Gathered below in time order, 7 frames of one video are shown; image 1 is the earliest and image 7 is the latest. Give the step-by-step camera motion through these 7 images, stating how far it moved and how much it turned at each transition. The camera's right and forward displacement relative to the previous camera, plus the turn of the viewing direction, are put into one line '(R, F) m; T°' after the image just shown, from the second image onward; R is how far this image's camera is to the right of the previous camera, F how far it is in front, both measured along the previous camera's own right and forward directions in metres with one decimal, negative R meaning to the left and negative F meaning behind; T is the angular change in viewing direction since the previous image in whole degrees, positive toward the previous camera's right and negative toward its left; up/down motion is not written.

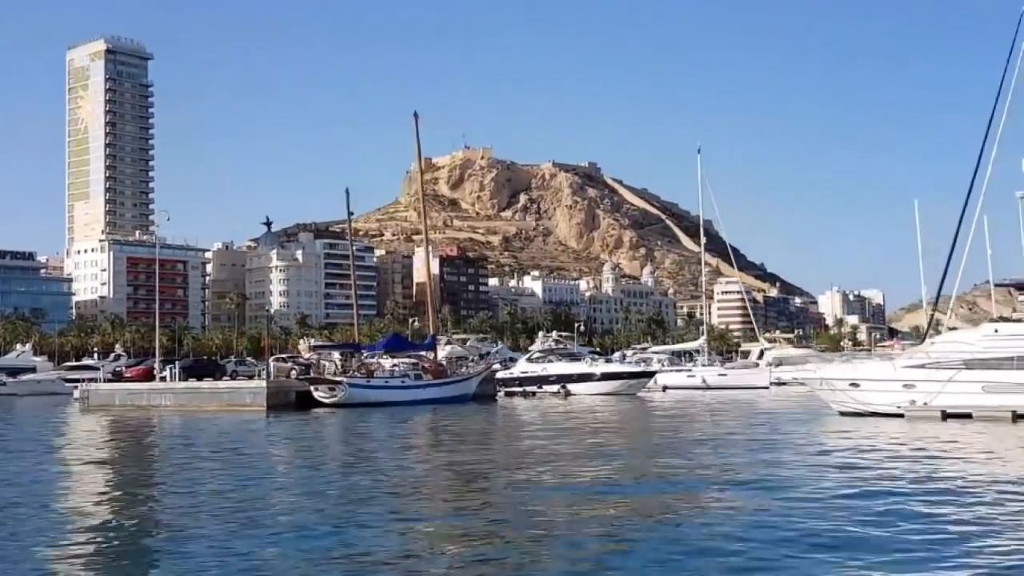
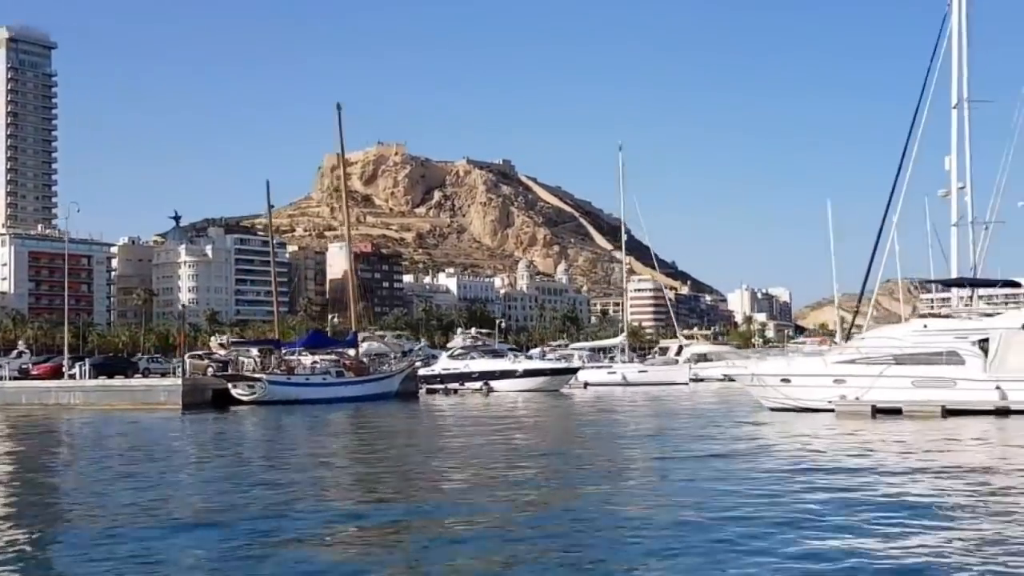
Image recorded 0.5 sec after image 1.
(-0.3, +0.4) m; +4°
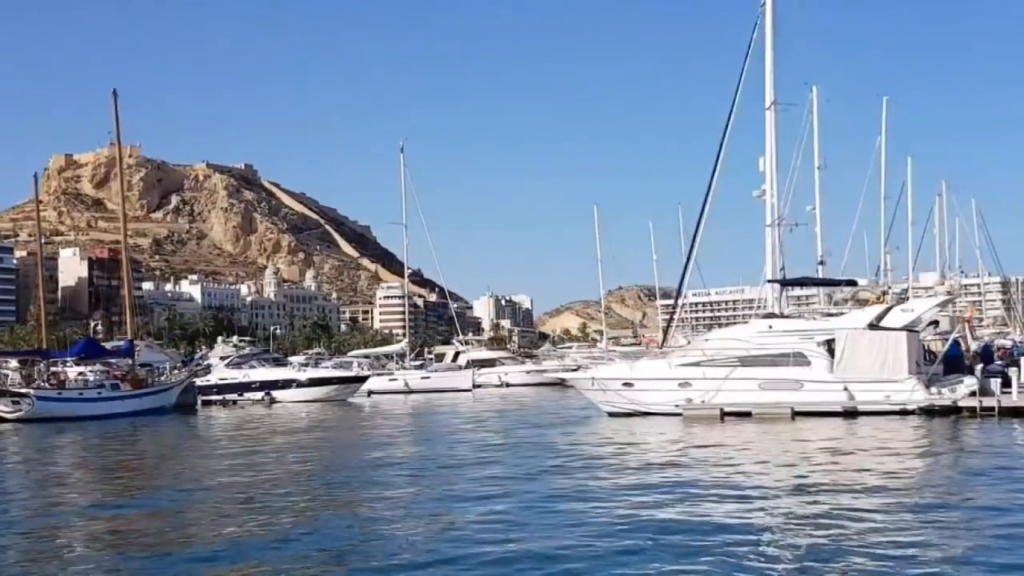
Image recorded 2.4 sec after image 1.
(-1.2, +1.3) m; +12°
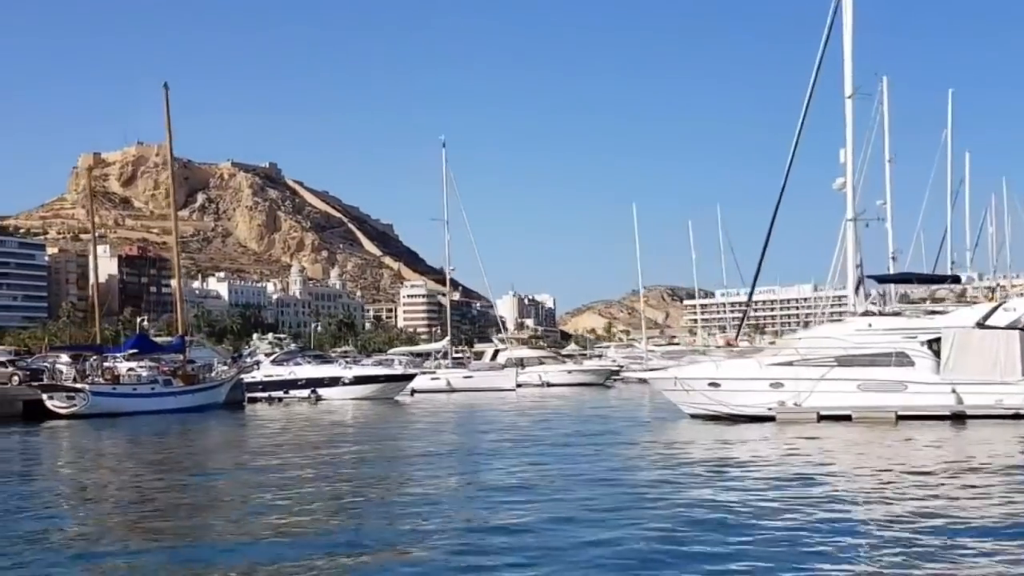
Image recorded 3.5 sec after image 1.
(-0.8, +0.6) m; -1°
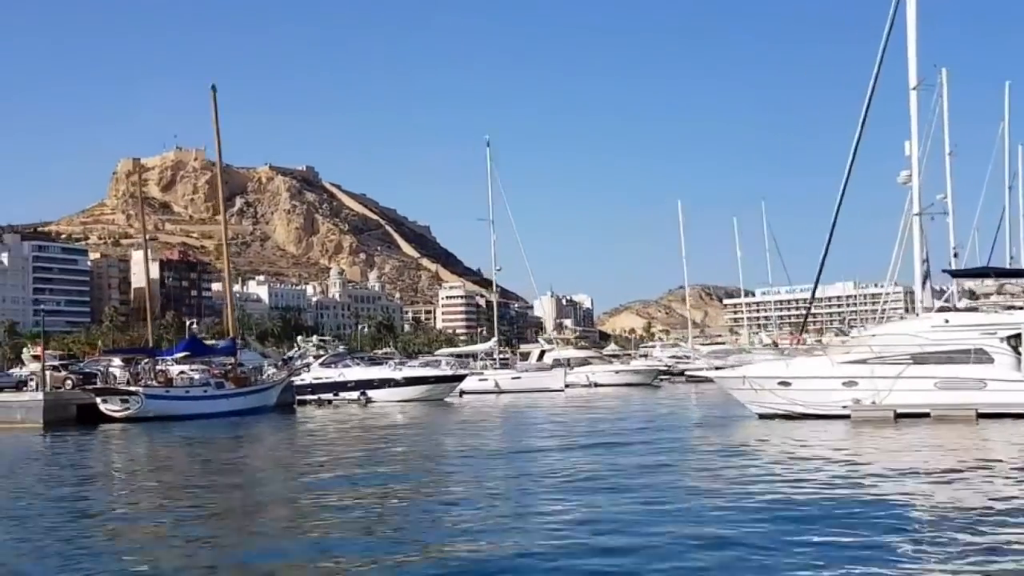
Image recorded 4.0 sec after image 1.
(-0.4, +0.3) m; -2°
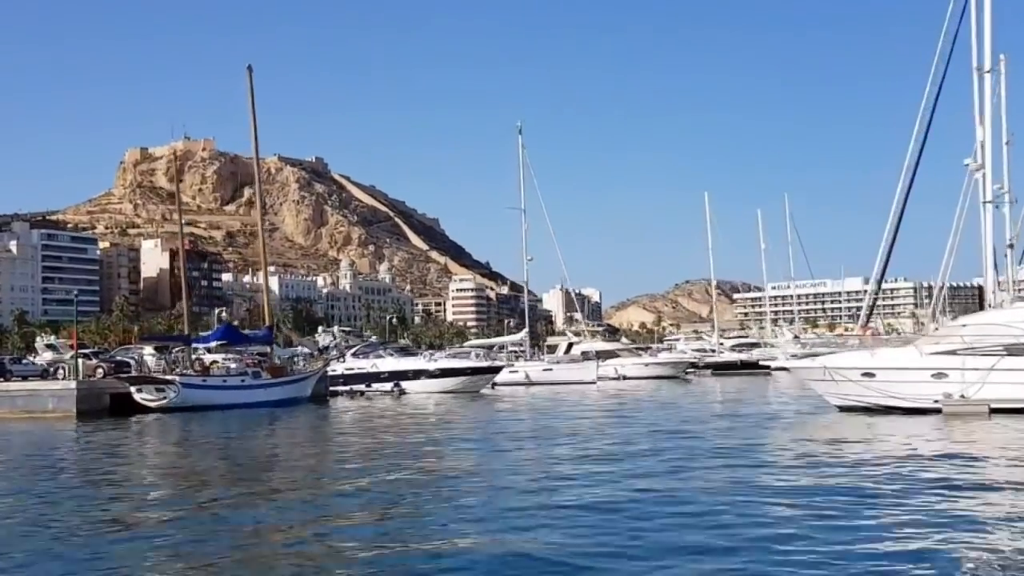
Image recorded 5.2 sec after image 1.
(-0.8, +0.7) m; 0°
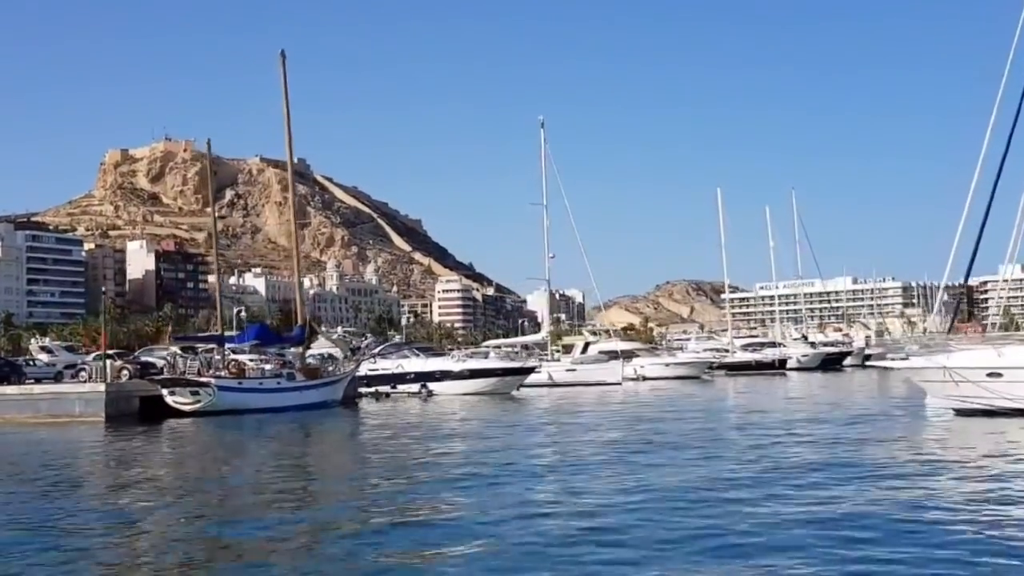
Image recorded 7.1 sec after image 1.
(-1.3, +1.2) m; +1°
